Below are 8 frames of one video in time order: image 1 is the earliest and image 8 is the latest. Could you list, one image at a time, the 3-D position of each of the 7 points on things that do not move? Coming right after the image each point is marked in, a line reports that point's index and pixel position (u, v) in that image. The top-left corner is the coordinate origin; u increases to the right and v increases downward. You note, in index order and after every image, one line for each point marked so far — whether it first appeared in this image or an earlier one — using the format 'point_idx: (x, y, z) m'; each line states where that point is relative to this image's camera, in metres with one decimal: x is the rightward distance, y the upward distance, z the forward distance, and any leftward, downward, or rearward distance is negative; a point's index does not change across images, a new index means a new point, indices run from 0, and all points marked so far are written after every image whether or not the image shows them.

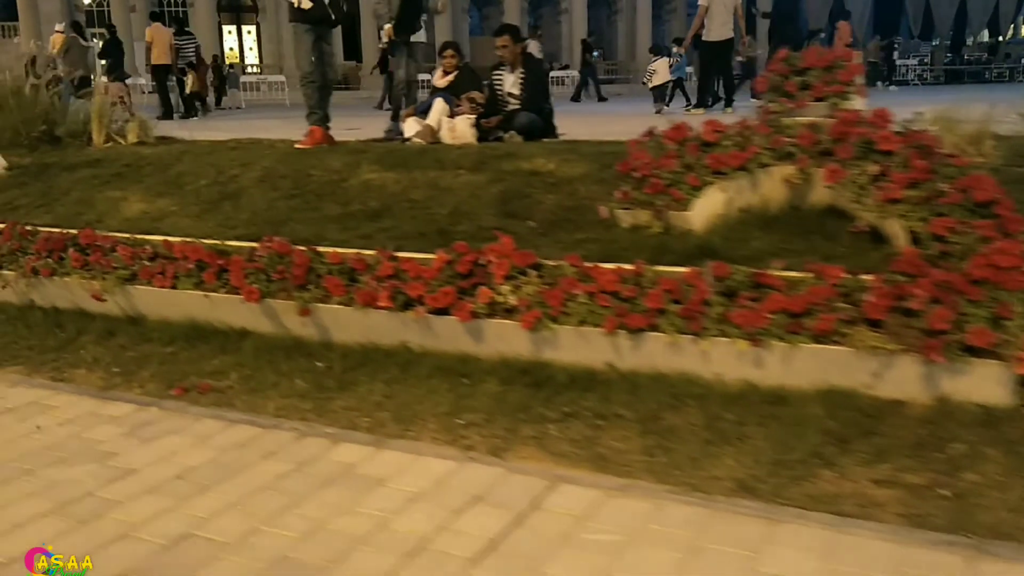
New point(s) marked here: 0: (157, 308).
0: (-2.6, -0.2, +5.8) m
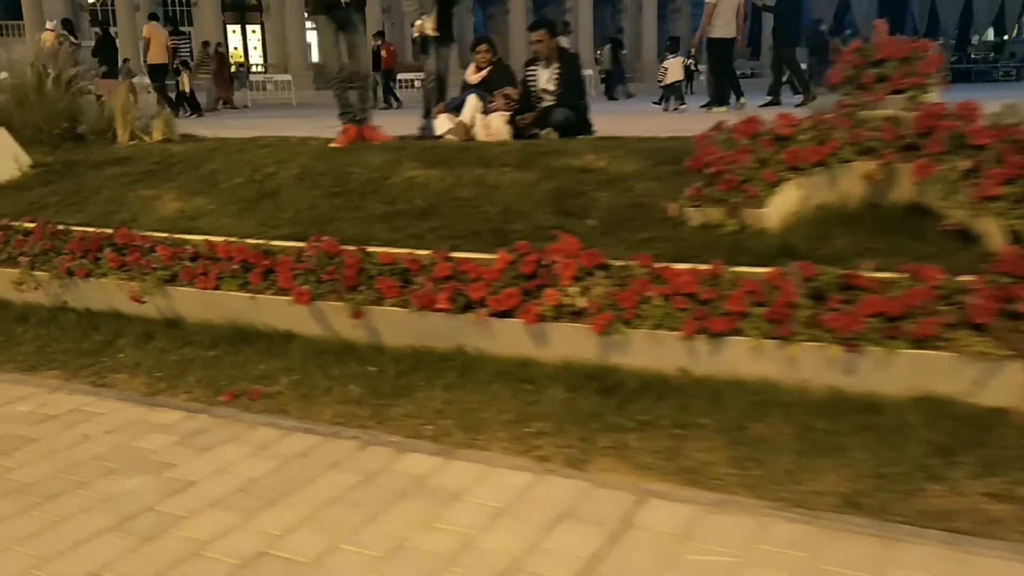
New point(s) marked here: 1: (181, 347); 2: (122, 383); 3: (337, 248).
0: (-2.3, -0.2, +5.6) m
1: (-2.3, -0.4, +5.5) m
2: (-2.5, -0.6, +5.1) m
3: (-1.2, +0.3, +5.2) m
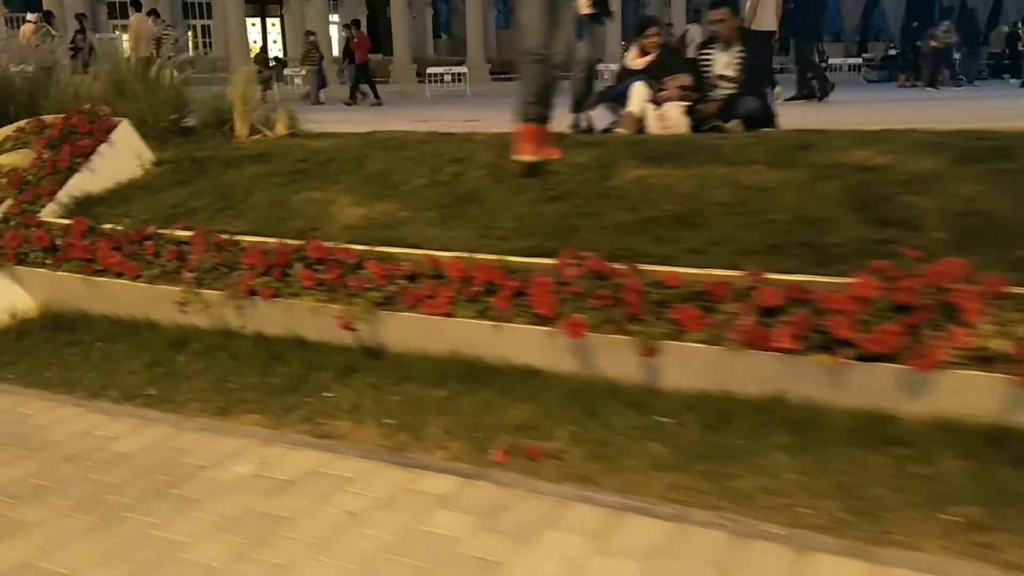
0: (-0.6, -0.3, +4.7) m
1: (-0.6, -0.6, +4.5) m
2: (-0.9, -0.8, +4.1) m
3: (+0.5, +0.1, +4.2) m
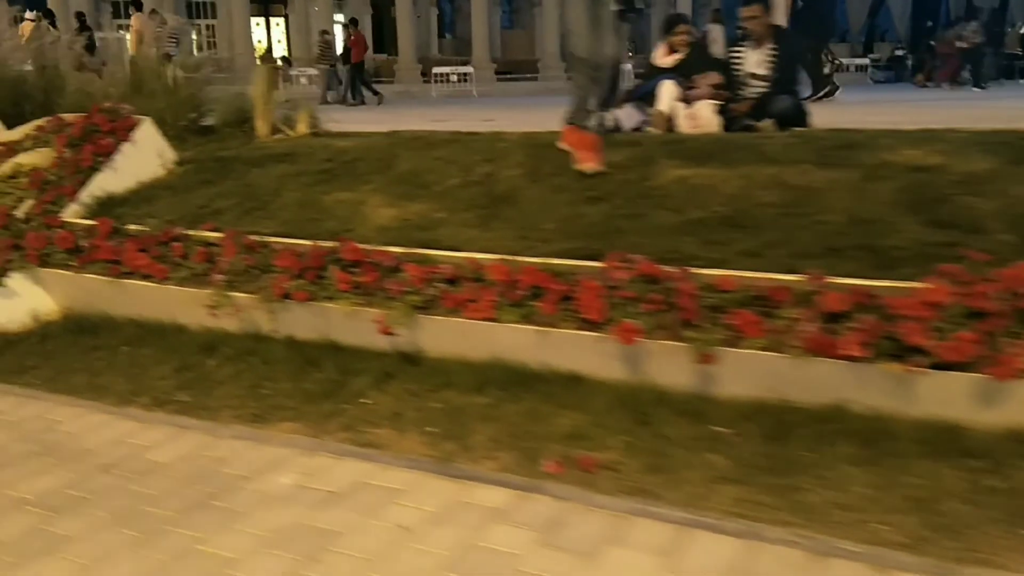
0: (-0.3, -0.3, +4.5) m
1: (-0.4, -0.6, +4.4) m
2: (-0.6, -0.8, +4.0) m
3: (+0.8, +0.1, +4.1) m
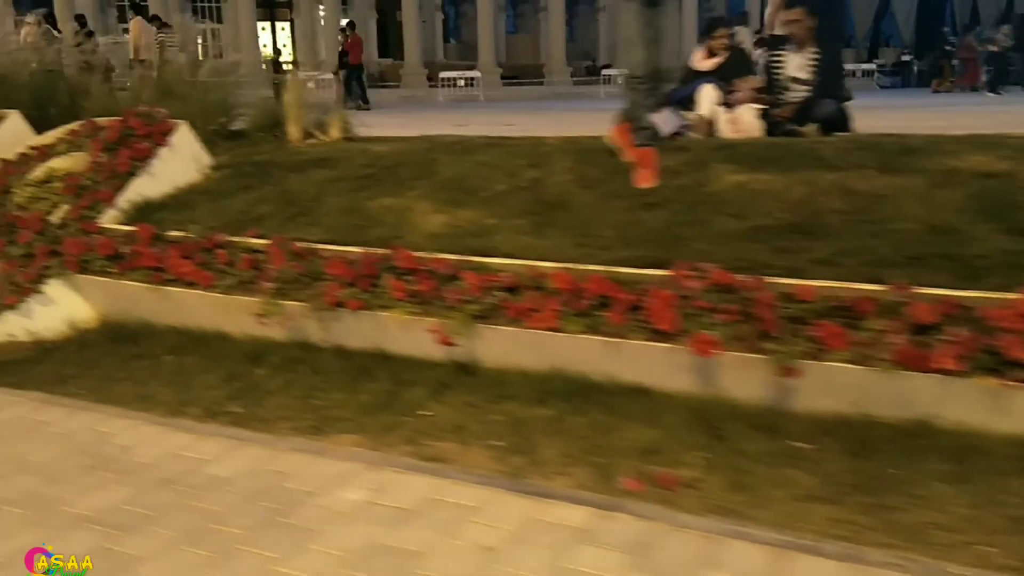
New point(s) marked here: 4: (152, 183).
0: (0.0, -0.4, +4.4) m
1: (0.0, -0.6, +4.2) m
2: (-0.3, -0.8, +3.8) m
3: (+1.1, 0.0, +3.9) m
4: (-2.9, +0.9, +6.3) m
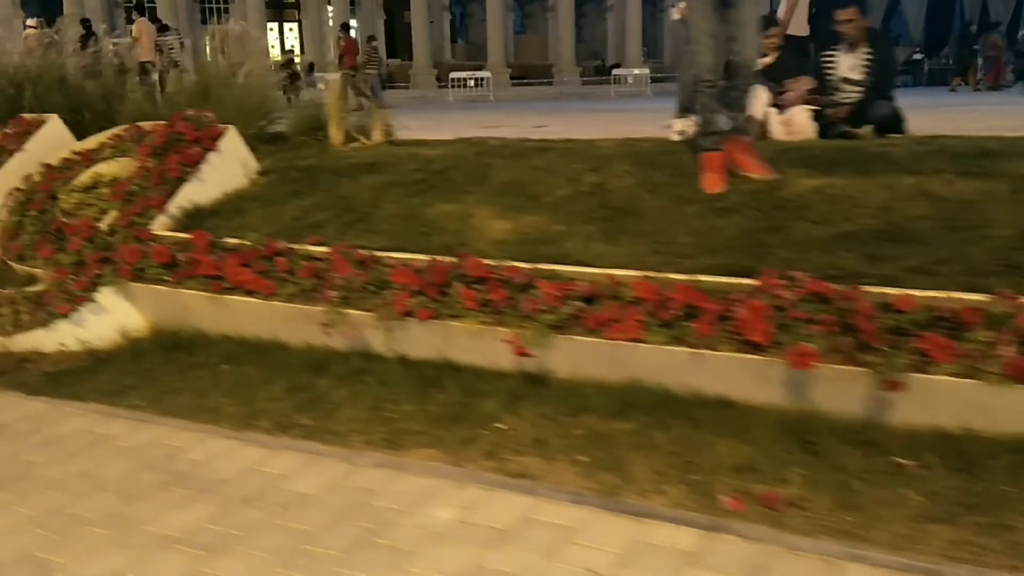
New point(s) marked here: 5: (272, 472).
0: (+0.5, -0.4, +4.3) m
1: (+0.4, -0.7, +4.1) m
2: (+0.2, -0.9, +3.7) m
3: (+1.5, 0.0, +3.8) m
4: (-2.5, +0.8, +6.2) m
5: (-1.2, -0.9, +3.9) m
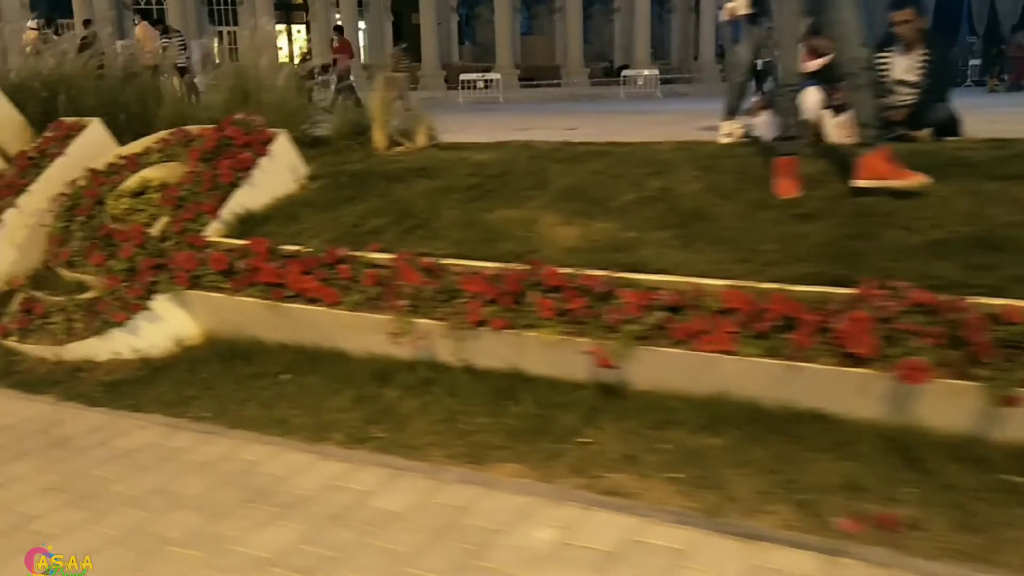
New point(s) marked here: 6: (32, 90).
0: (+0.9, -0.5, +4.1) m
1: (+0.8, -0.7, +4.0) m
2: (+0.6, -0.9, +3.6) m
3: (+2.0, -0.1, +3.7) m
4: (-2.0, +0.7, +6.1) m
5: (-0.8, -1.0, +3.7) m
6: (-5.6, +2.3, +9.1) m
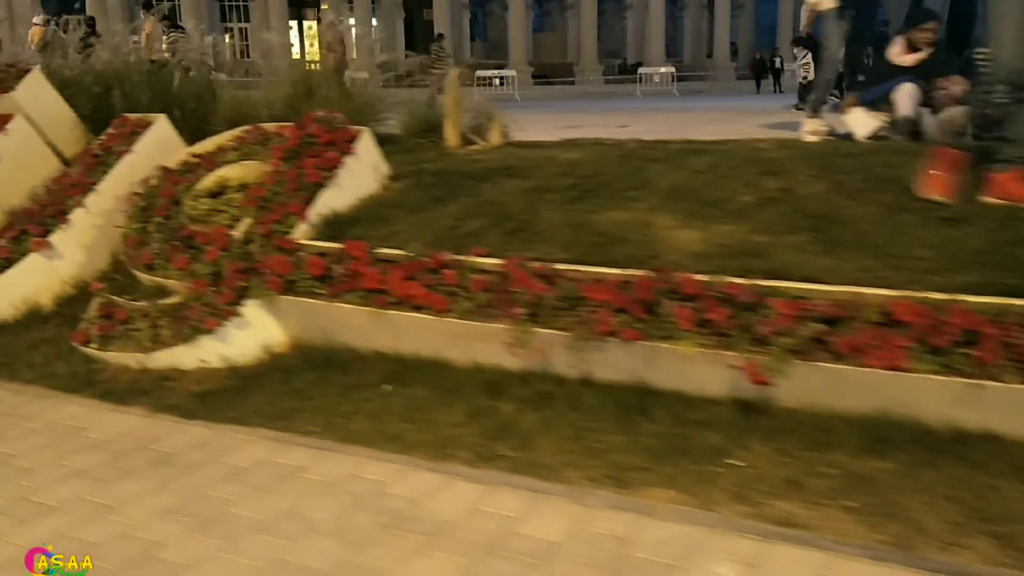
0: (+1.6, -0.5, +3.9) m
1: (+1.5, -0.8, +3.7) m
2: (+1.3, -1.0, +3.3) m
3: (+2.7, -0.1, +3.4) m
4: (-1.3, +0.7, +5.8) m
5: (0.0, -1.0, +3.5) m
6: (-4.9, +2.3, +8.8) m
